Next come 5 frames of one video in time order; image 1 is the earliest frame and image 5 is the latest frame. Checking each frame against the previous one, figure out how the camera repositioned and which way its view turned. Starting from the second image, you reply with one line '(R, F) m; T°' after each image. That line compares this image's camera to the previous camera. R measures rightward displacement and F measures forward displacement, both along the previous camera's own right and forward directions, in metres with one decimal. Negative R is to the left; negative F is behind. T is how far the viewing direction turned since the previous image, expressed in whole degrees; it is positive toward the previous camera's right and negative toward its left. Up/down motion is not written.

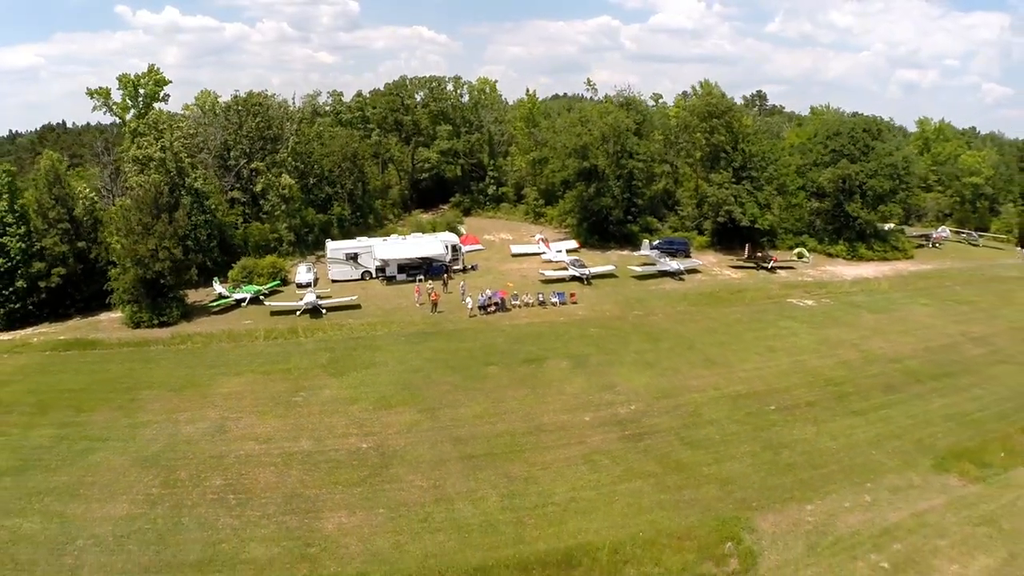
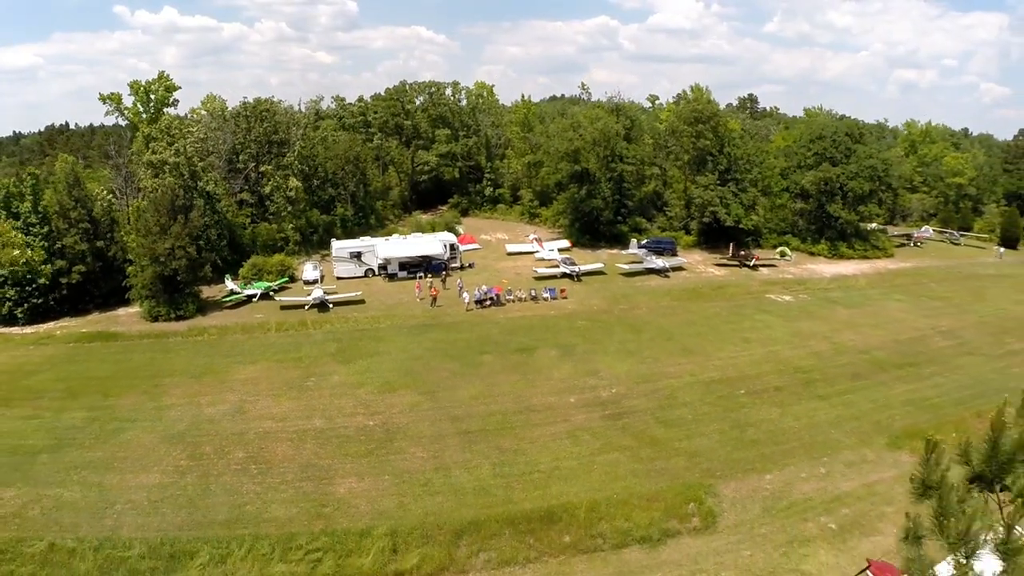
(+0.2, -2.2) m; 0°
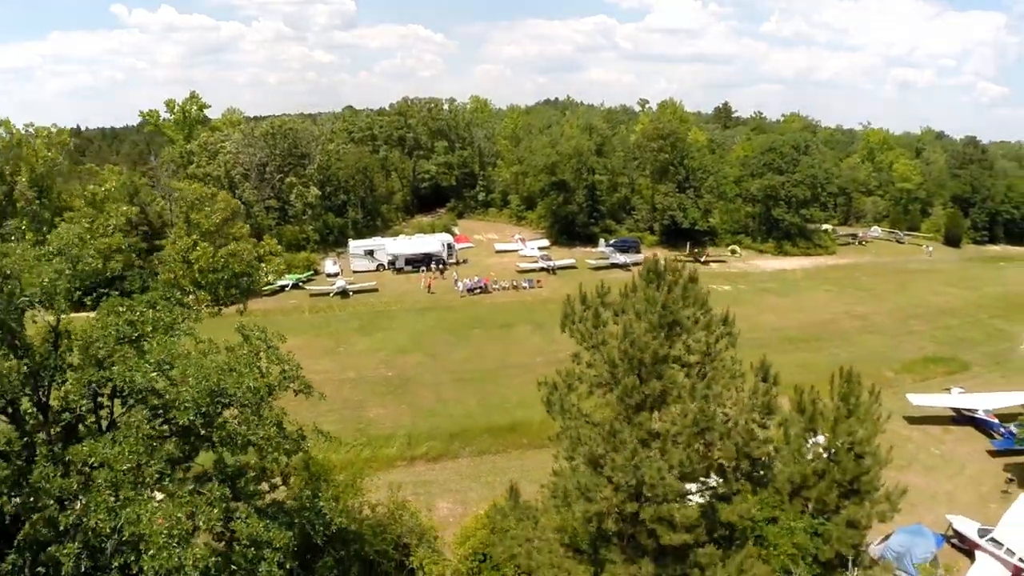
(+0.6, -8.0) m; 0°
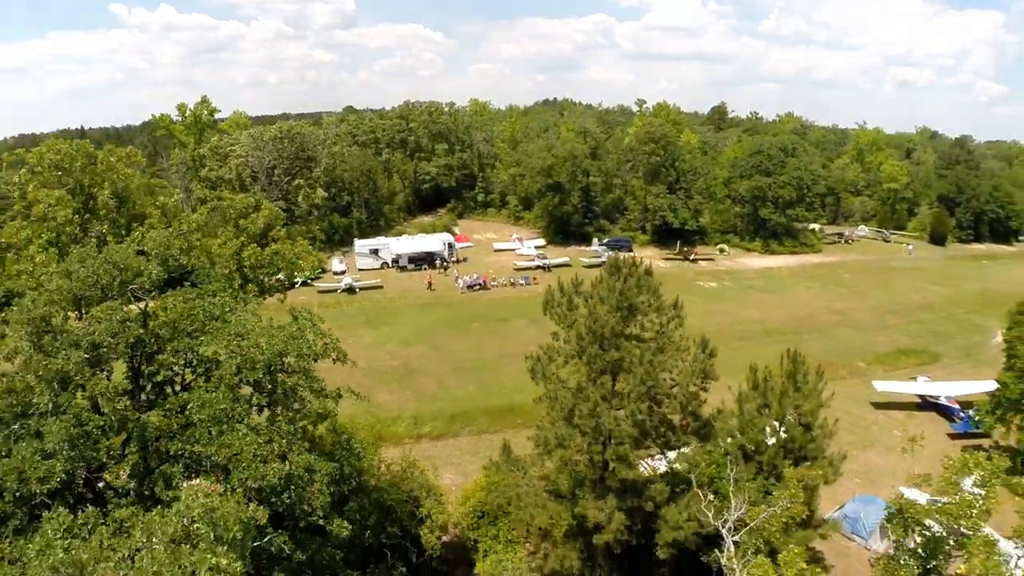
(+0.1, -2.5) m; 0°
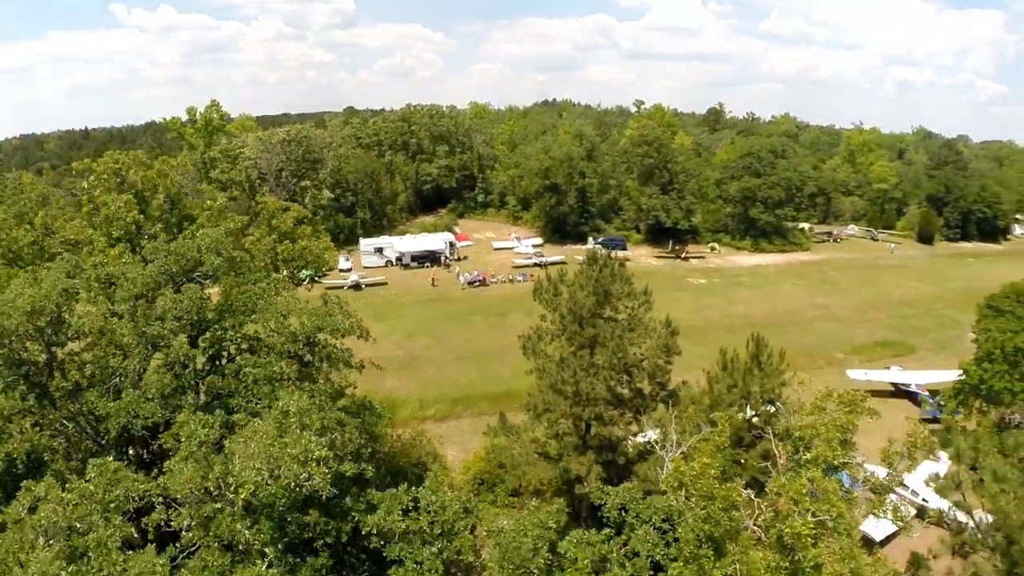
(+0.1, -2.3) m; 0°
